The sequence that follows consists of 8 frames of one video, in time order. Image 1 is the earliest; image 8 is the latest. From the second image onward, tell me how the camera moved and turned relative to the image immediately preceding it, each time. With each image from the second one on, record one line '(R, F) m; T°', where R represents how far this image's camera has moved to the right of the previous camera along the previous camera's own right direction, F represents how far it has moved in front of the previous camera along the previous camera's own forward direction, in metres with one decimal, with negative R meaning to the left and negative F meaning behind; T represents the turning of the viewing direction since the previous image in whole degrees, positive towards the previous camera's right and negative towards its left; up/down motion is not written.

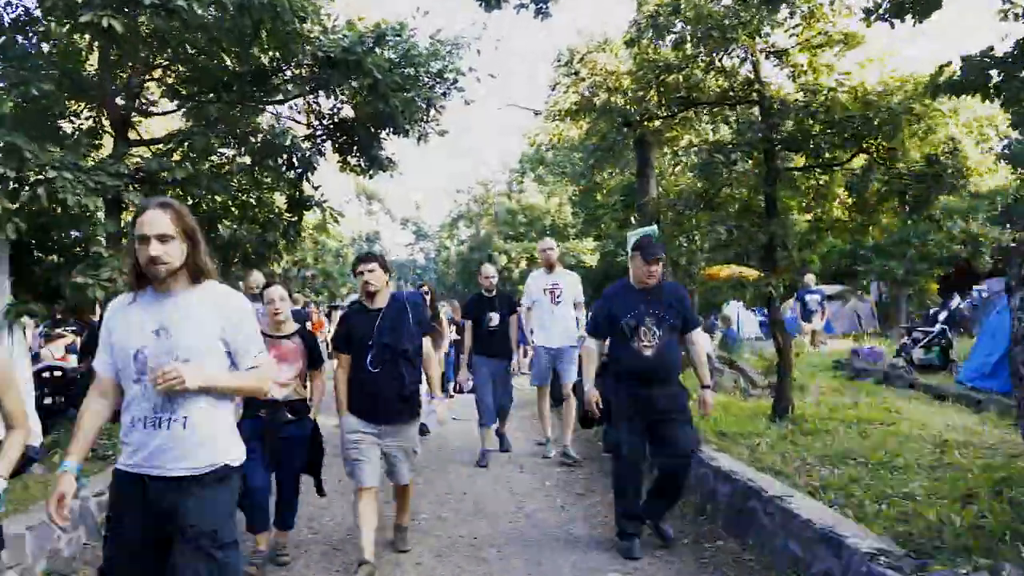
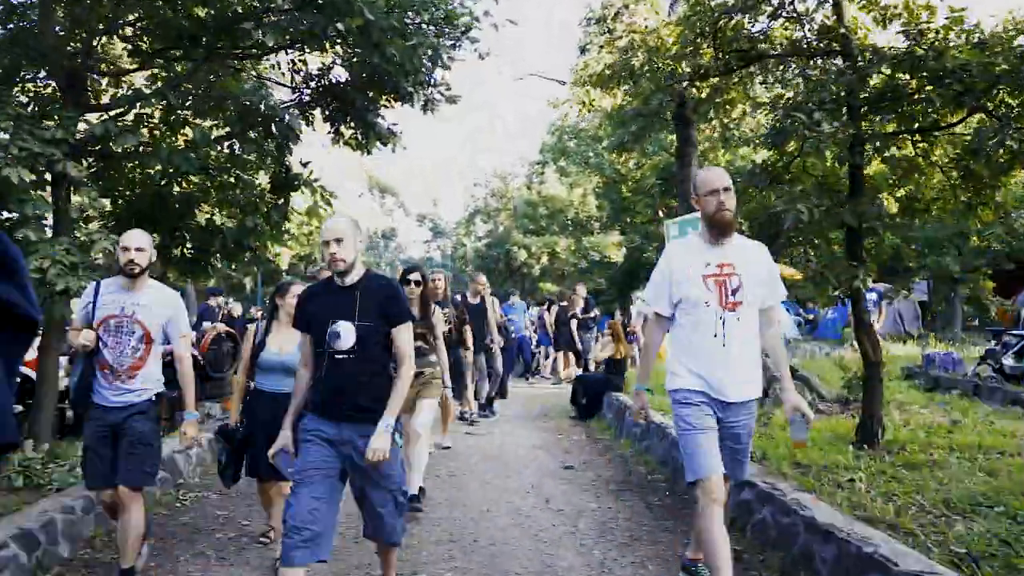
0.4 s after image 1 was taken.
(0.0, +1.5) m; -1°
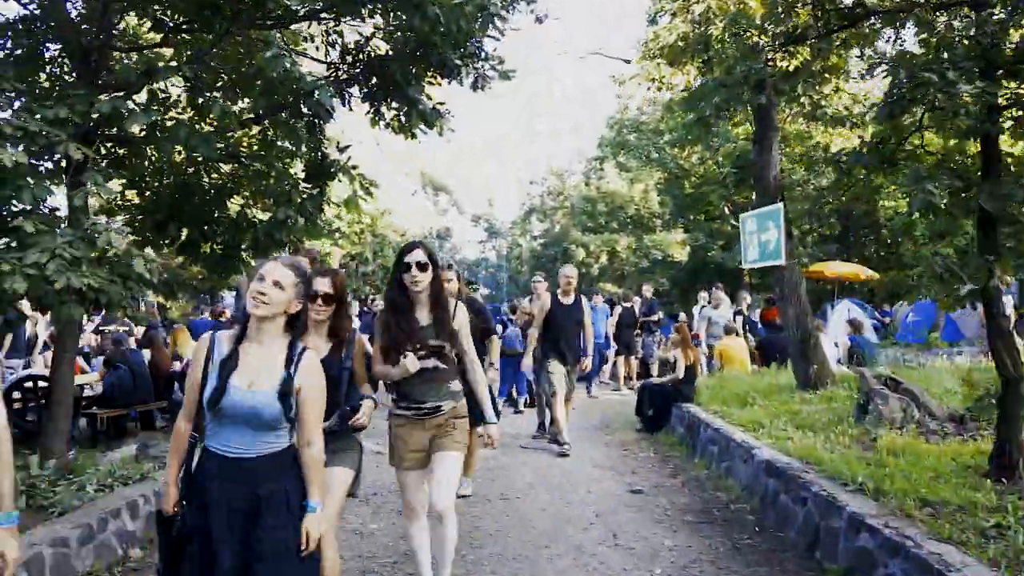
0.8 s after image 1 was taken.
(0.0, +0.9) m; -4°
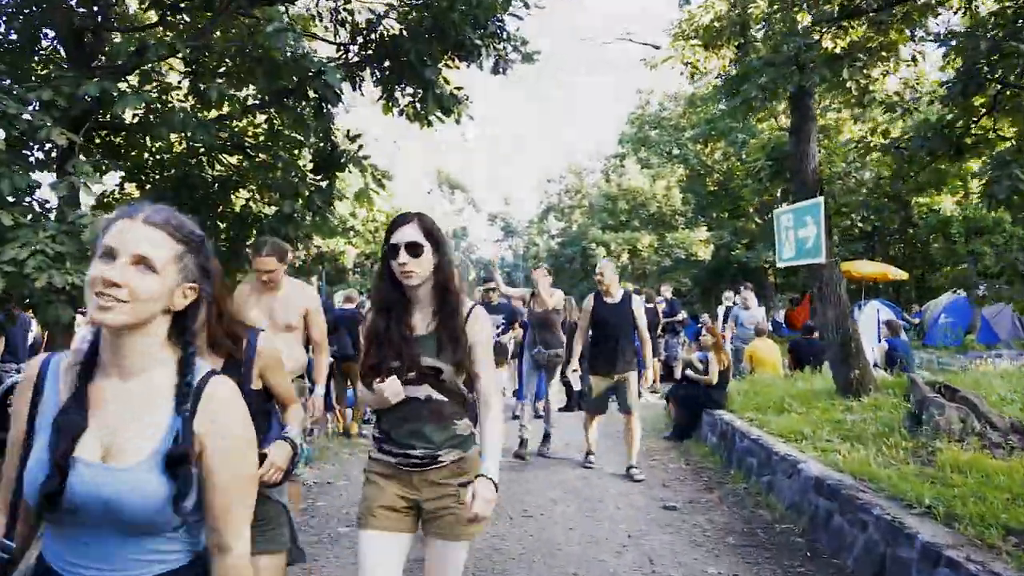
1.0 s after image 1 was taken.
(-0.1, +0.5) m; -1°
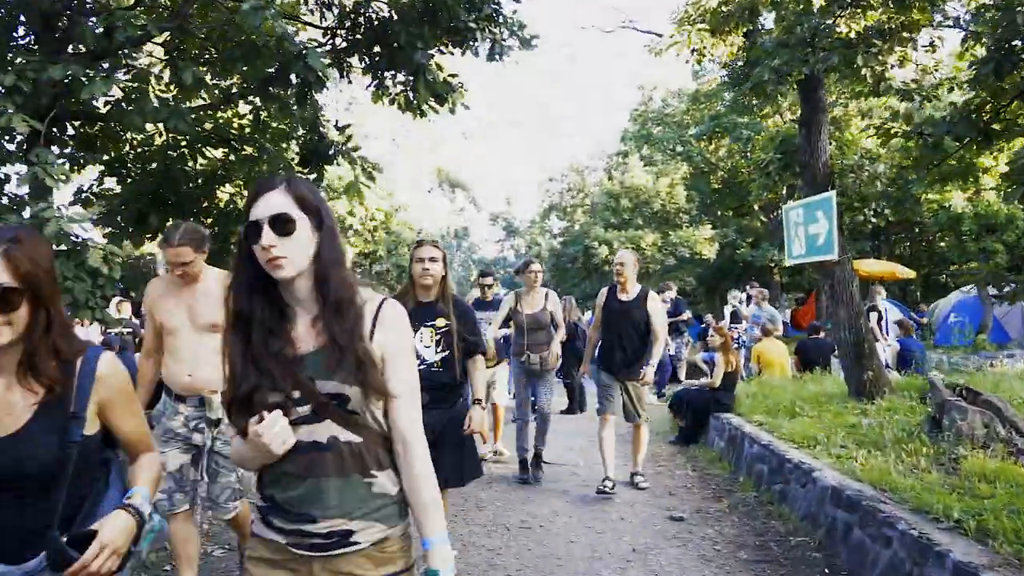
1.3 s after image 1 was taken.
(0.0, +0.4) m; 0°
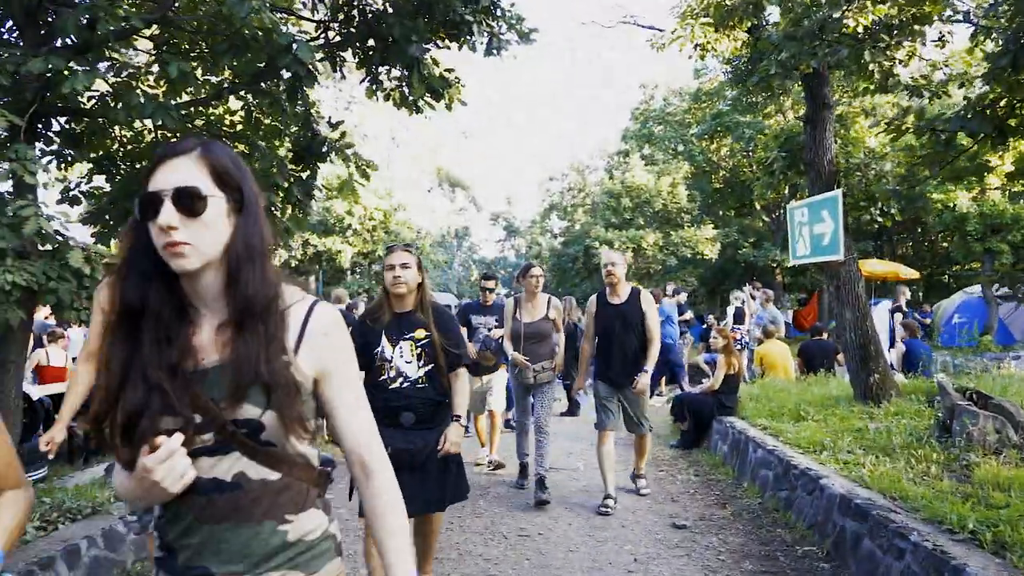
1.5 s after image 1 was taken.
(0.0, +0.2) m; 0°
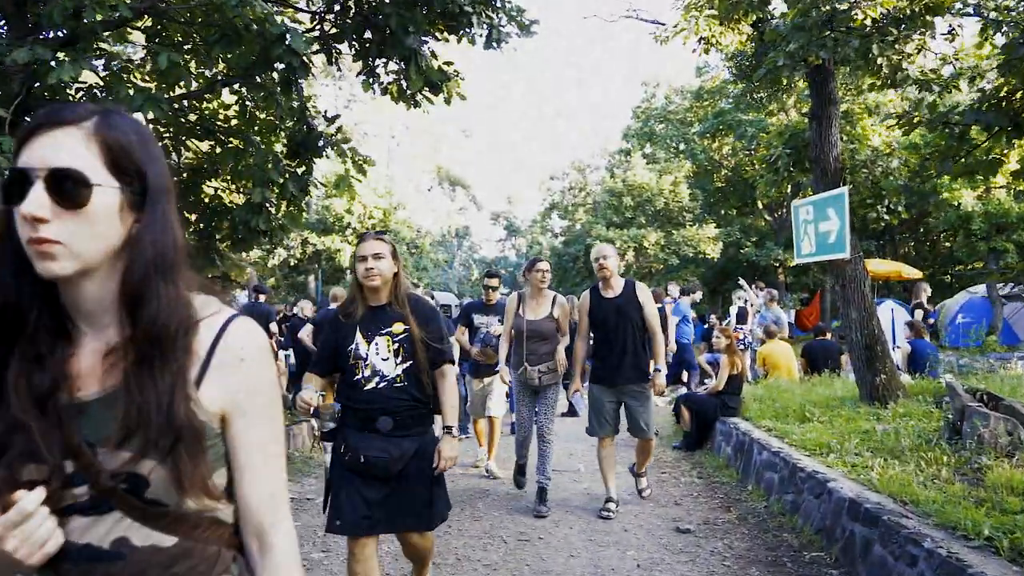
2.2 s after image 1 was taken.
(0.0, +0.1) m; 0°
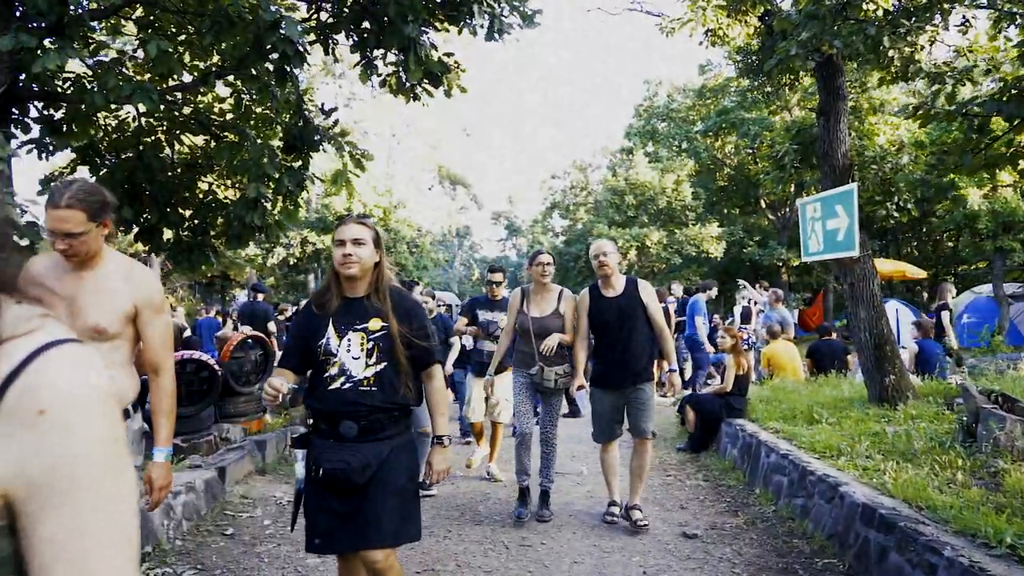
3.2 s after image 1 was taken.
(0.0, +0.2) m; 0°
